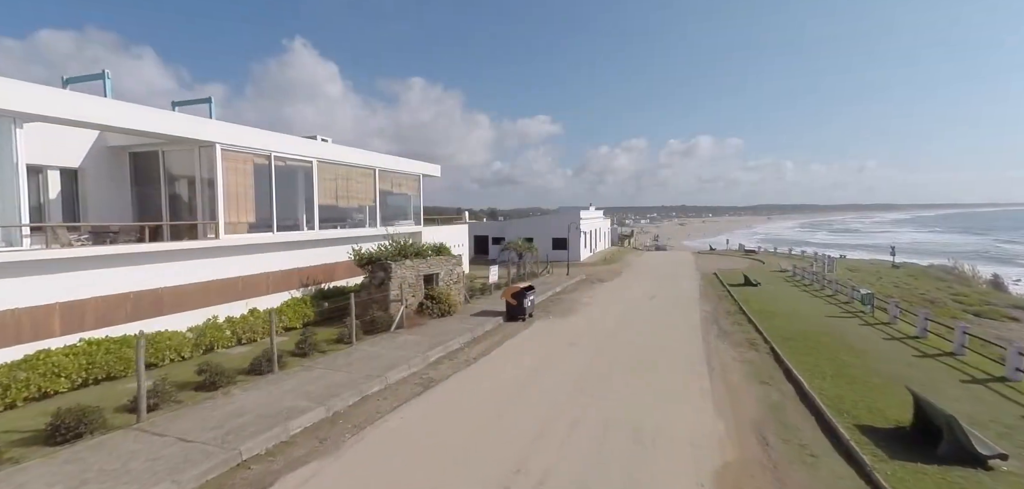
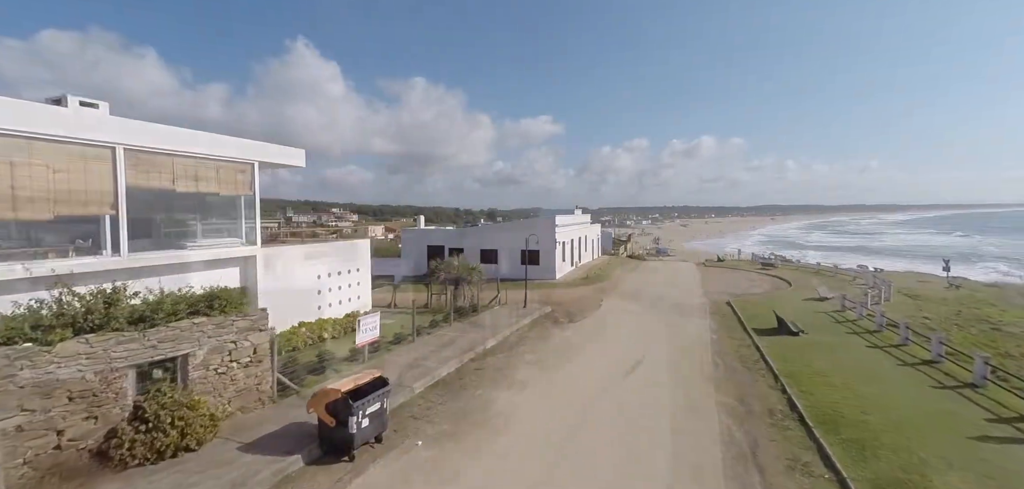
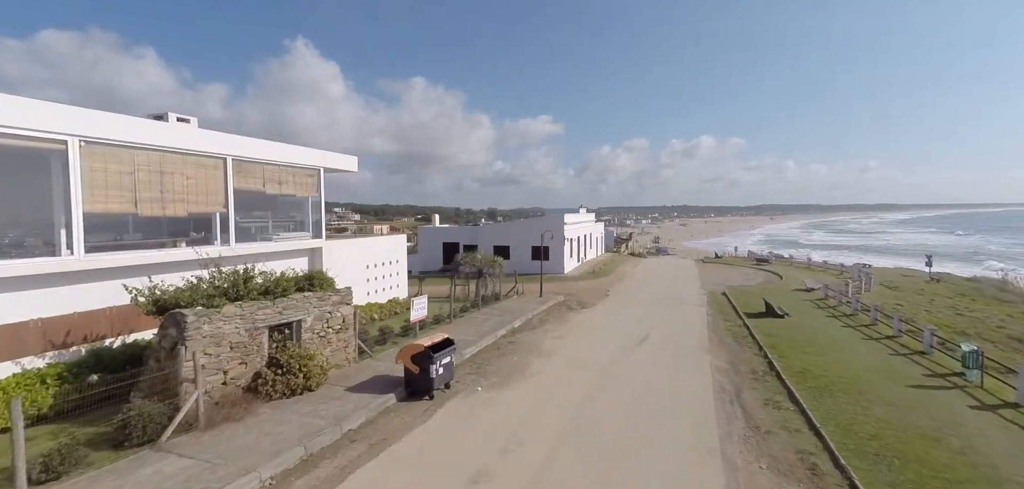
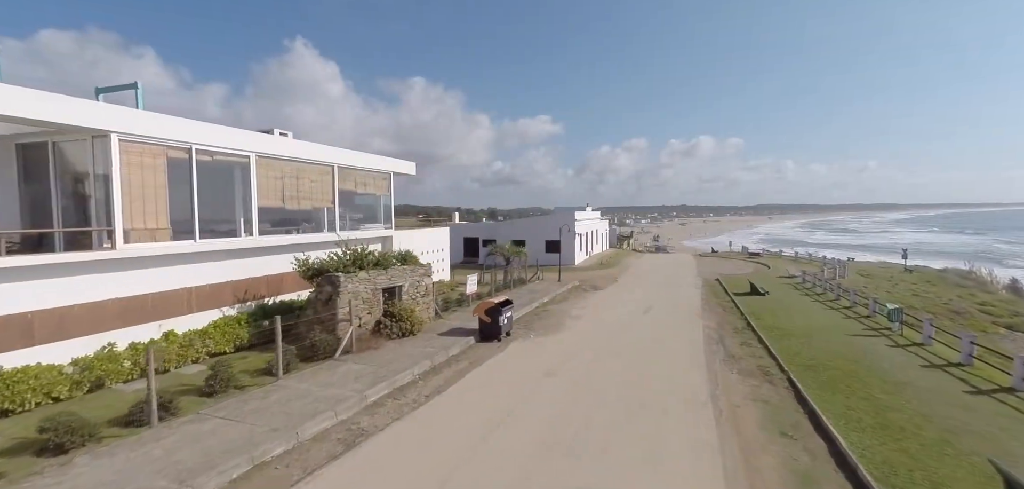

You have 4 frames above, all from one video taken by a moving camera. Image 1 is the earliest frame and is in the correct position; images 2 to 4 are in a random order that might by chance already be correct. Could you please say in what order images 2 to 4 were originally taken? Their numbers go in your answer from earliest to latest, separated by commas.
4, 3, 2
